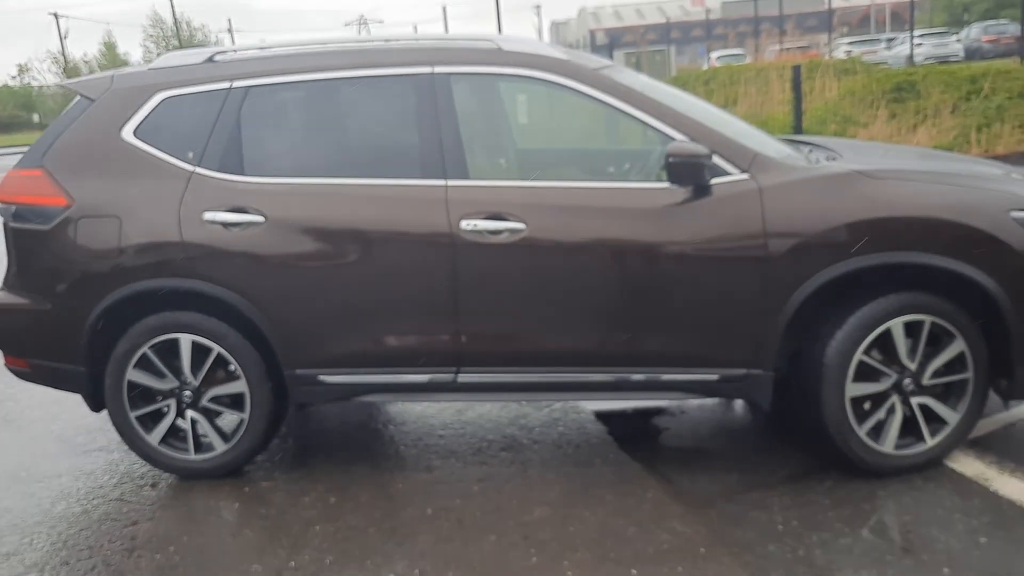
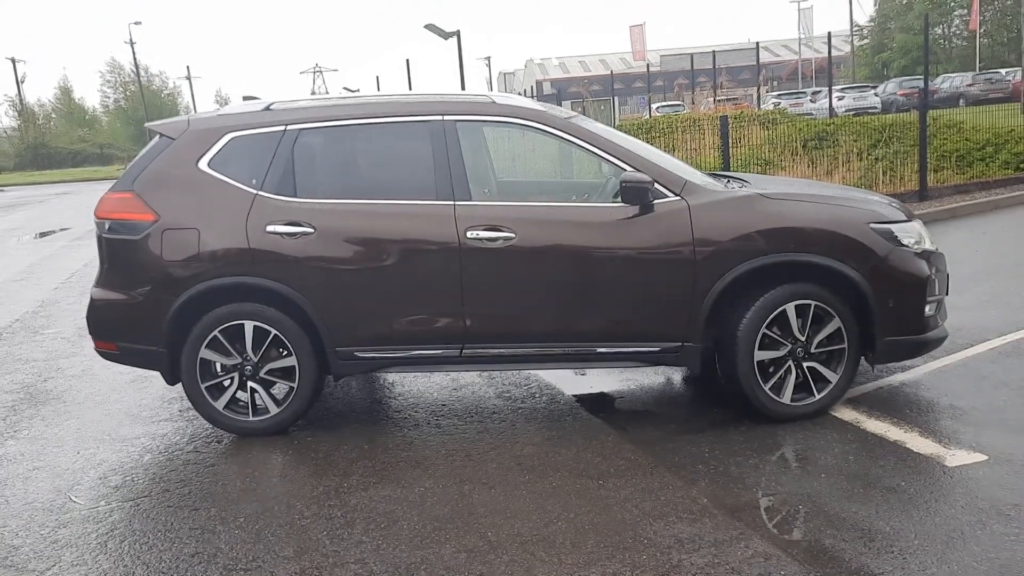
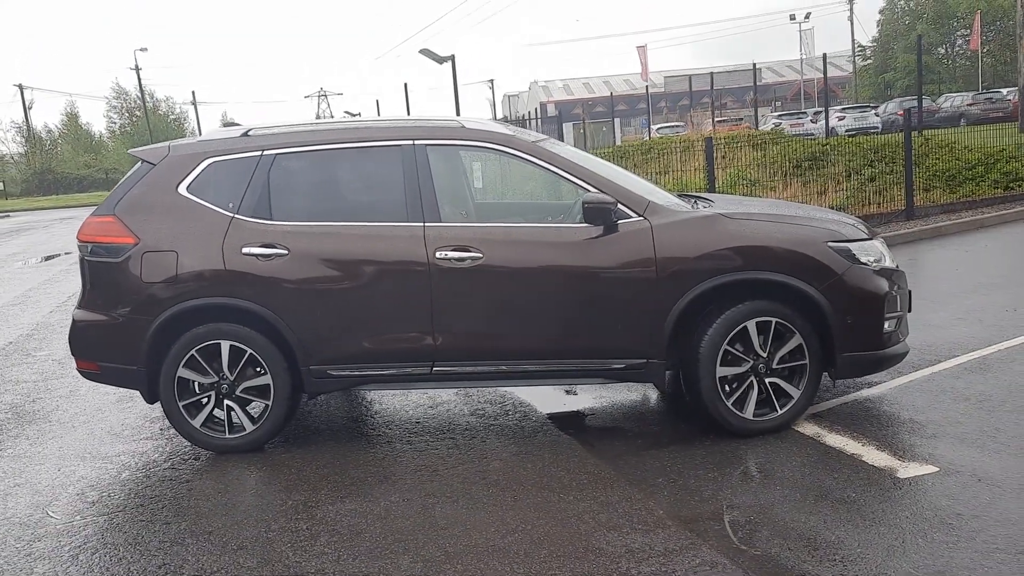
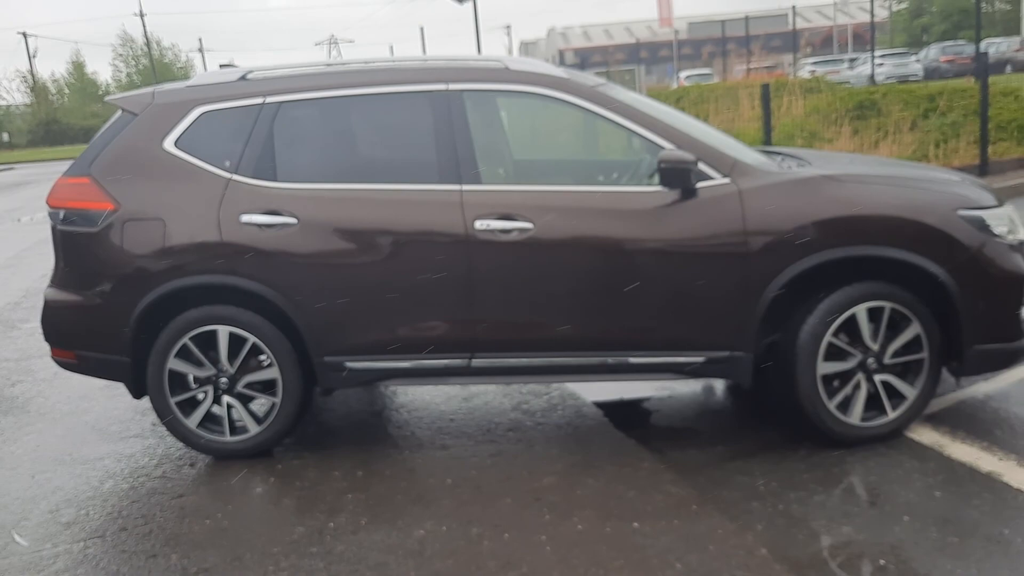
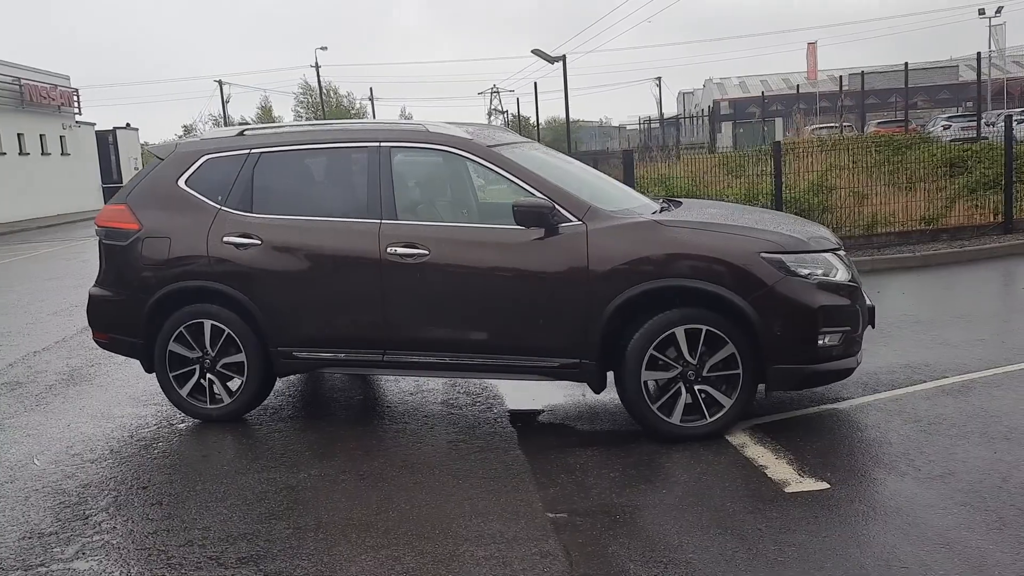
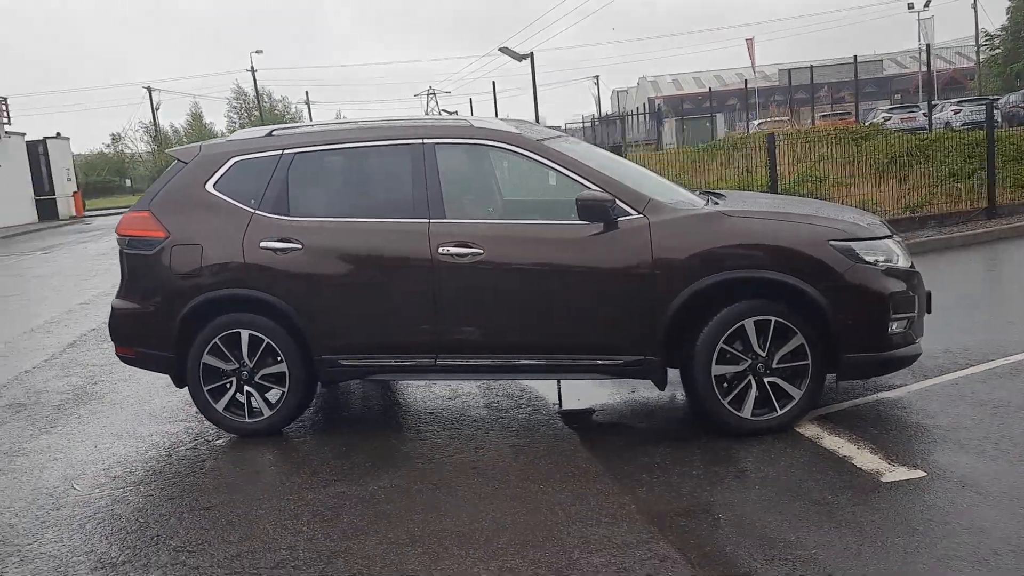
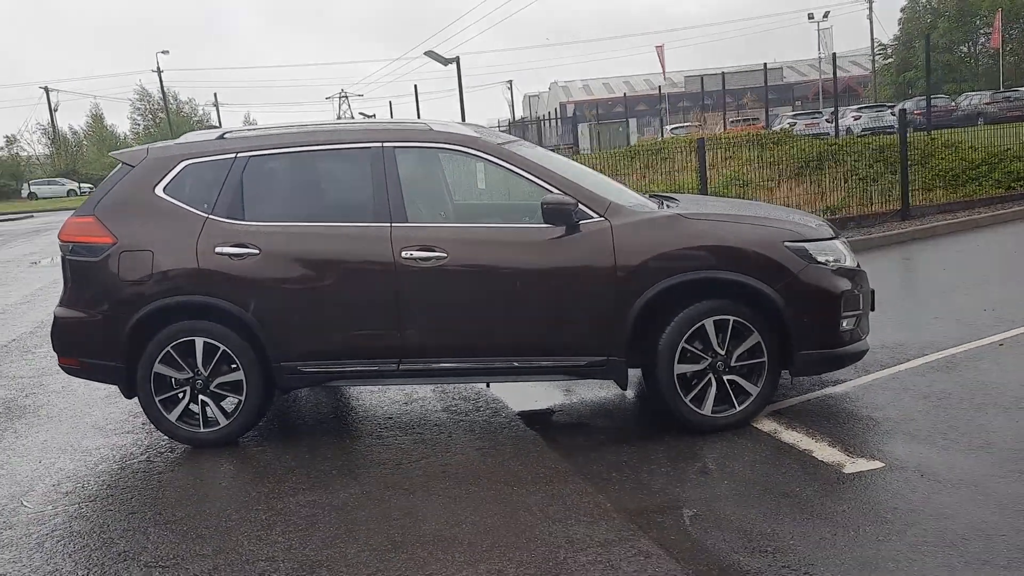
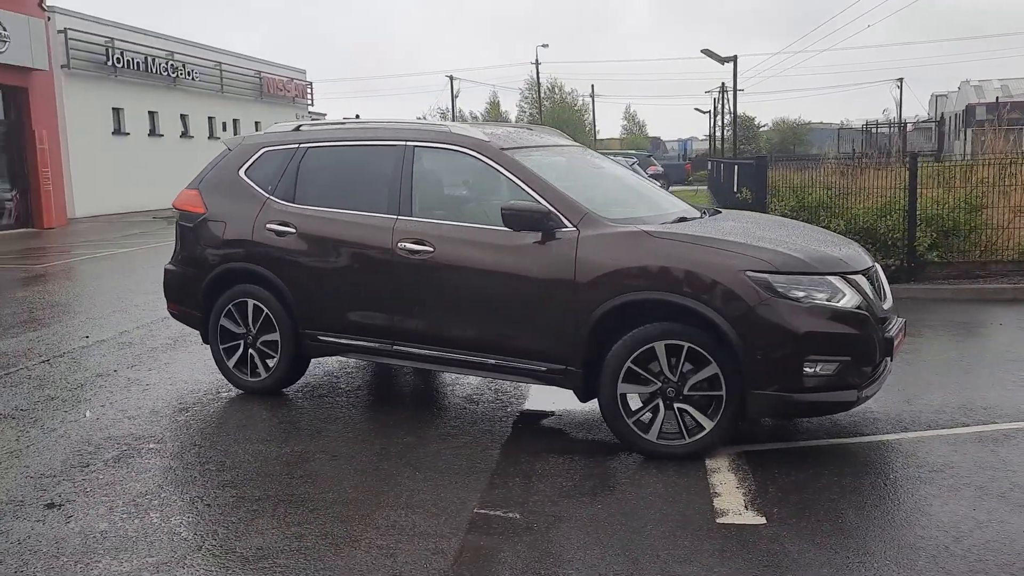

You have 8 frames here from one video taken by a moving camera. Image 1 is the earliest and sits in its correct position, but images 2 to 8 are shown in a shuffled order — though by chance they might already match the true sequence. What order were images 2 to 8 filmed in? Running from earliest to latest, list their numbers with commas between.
4, 2, 3, 7, 6, 5, 8
